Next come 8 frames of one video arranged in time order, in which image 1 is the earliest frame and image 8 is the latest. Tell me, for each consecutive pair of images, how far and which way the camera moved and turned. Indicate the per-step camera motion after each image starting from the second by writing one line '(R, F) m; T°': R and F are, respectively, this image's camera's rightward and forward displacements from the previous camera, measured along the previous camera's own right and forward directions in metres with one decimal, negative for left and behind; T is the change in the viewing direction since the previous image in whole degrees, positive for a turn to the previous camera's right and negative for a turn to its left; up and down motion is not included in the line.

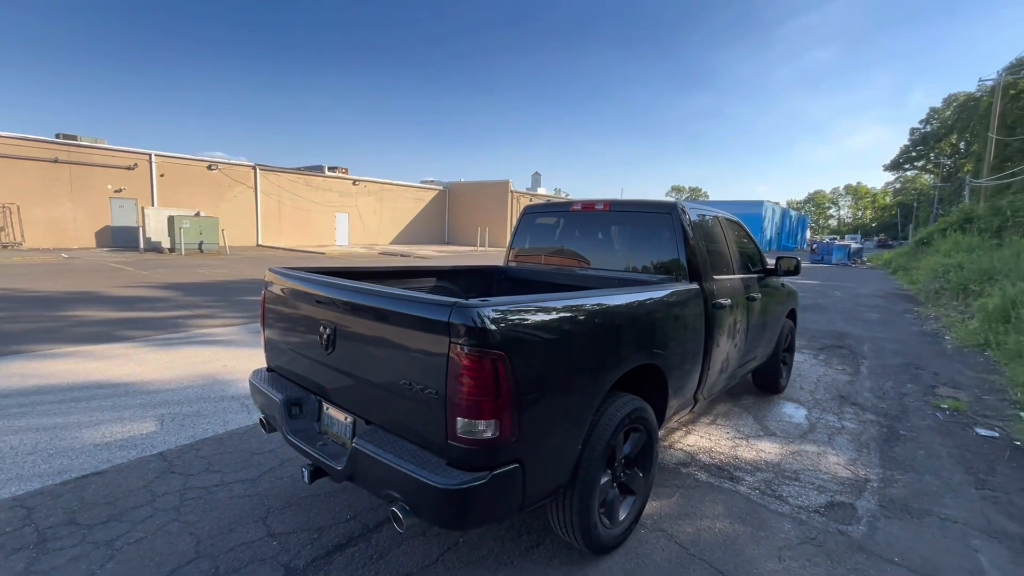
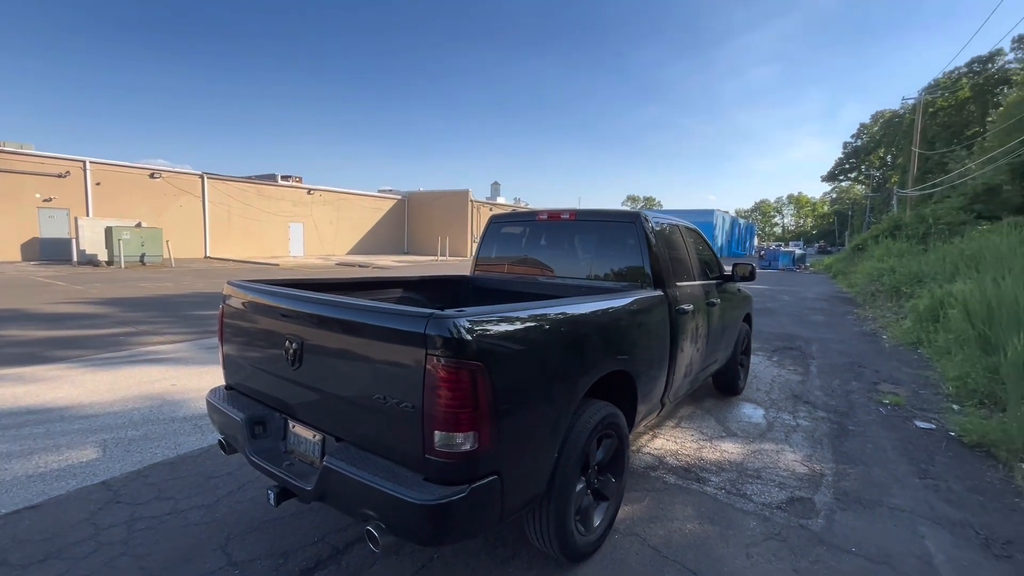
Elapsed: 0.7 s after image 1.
(-0.1, 0.0) m; +5°
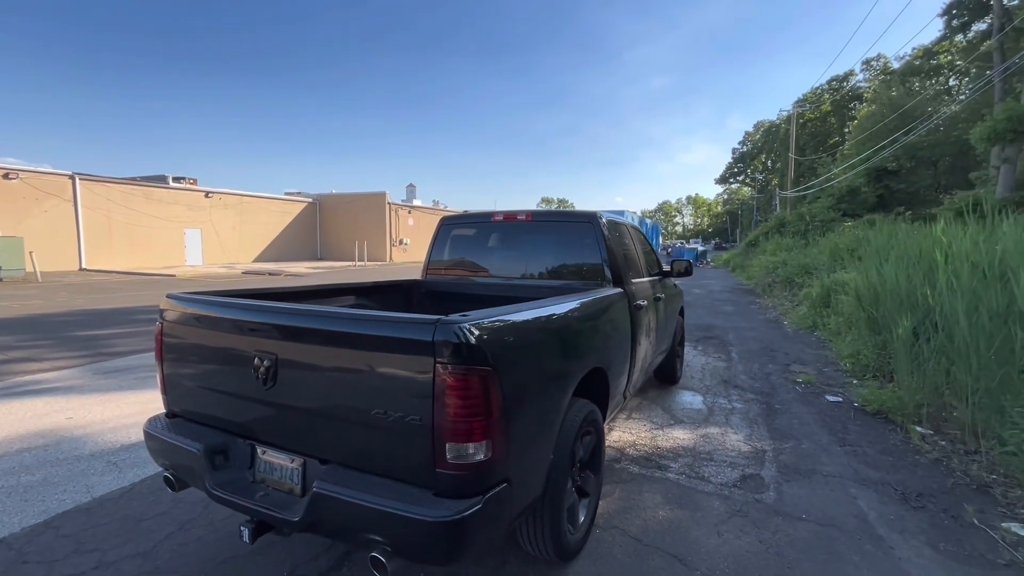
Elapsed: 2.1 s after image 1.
(-0.3, +0.1) m; +10°
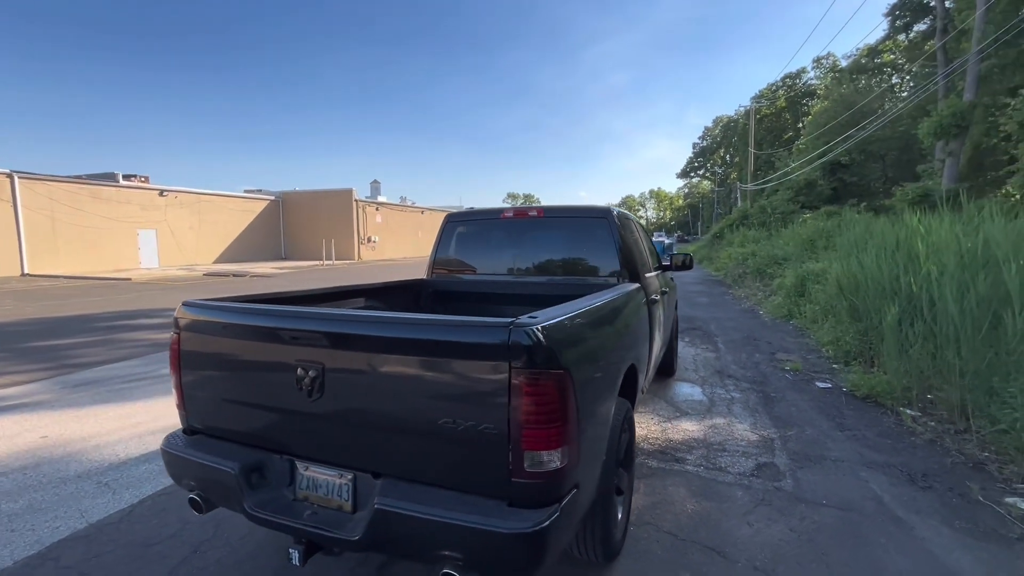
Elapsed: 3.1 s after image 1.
(-0.4, +0.1) m; +4°
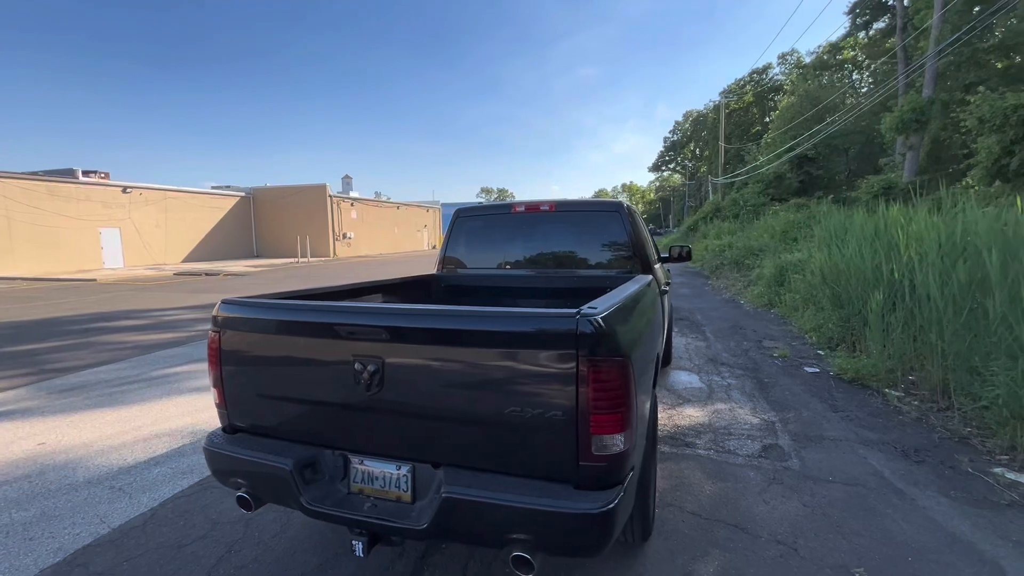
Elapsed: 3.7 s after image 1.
(-0.3, 0.0) m; +3°
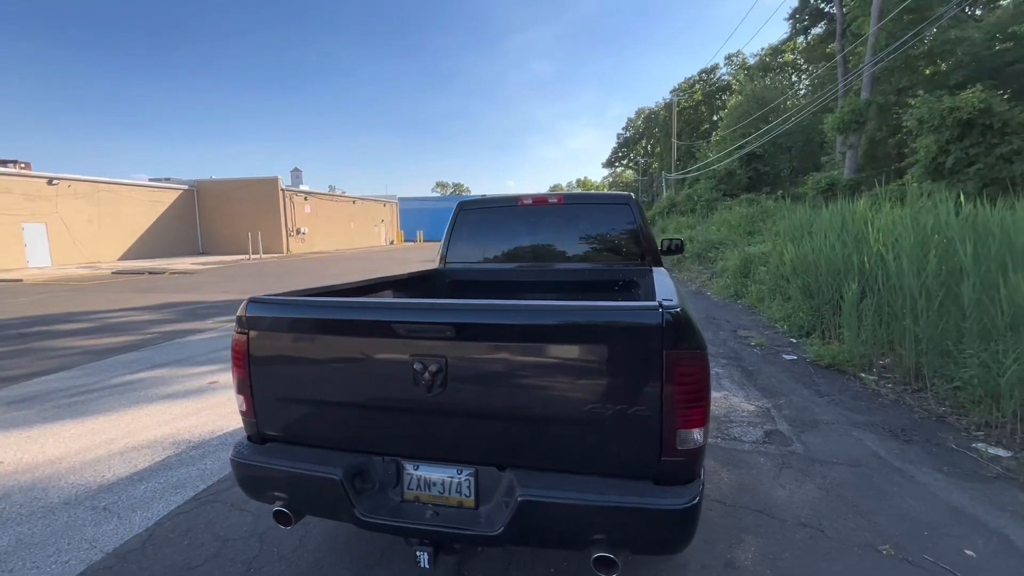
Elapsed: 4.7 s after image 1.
(-0.4, +0.1) m; +5°
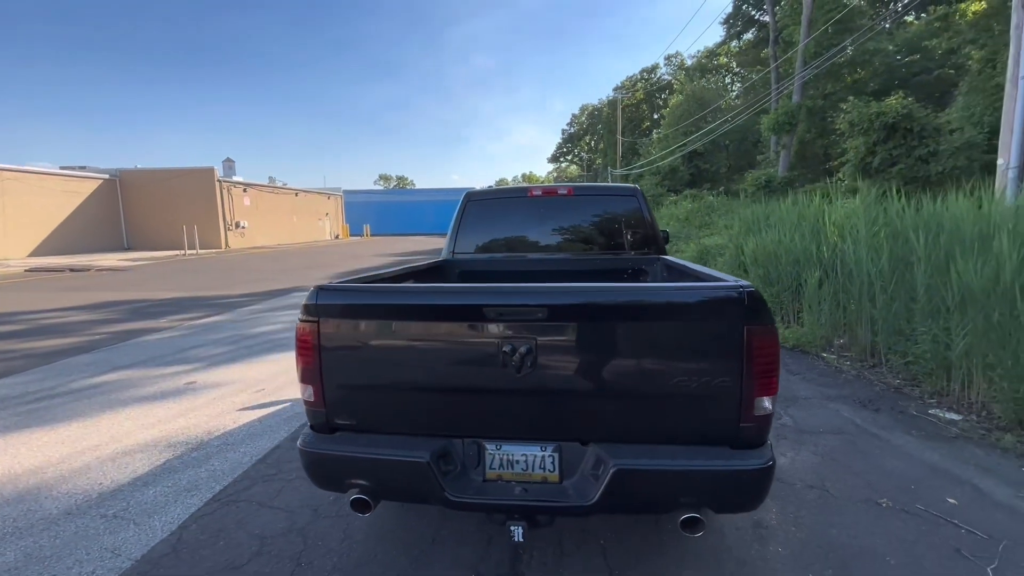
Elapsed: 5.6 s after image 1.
(-0.6, 0.0) m; +6°
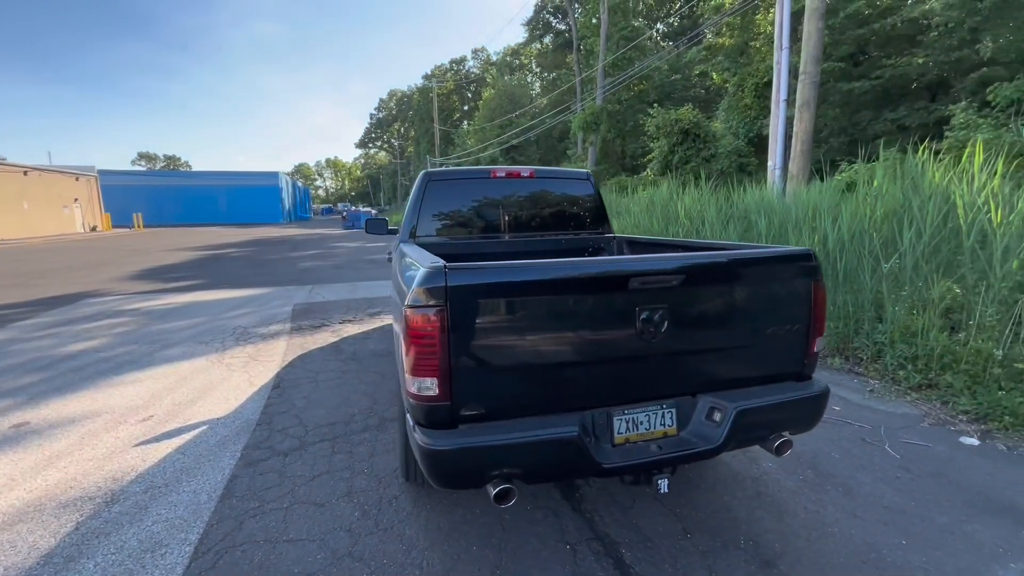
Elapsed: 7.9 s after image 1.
(-1.3, +0.3) m; +22°
